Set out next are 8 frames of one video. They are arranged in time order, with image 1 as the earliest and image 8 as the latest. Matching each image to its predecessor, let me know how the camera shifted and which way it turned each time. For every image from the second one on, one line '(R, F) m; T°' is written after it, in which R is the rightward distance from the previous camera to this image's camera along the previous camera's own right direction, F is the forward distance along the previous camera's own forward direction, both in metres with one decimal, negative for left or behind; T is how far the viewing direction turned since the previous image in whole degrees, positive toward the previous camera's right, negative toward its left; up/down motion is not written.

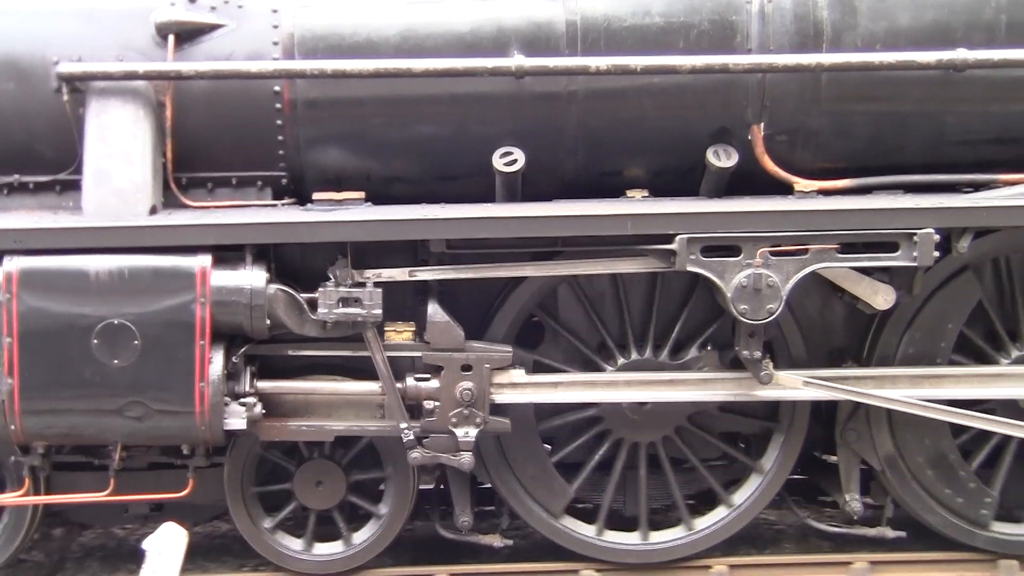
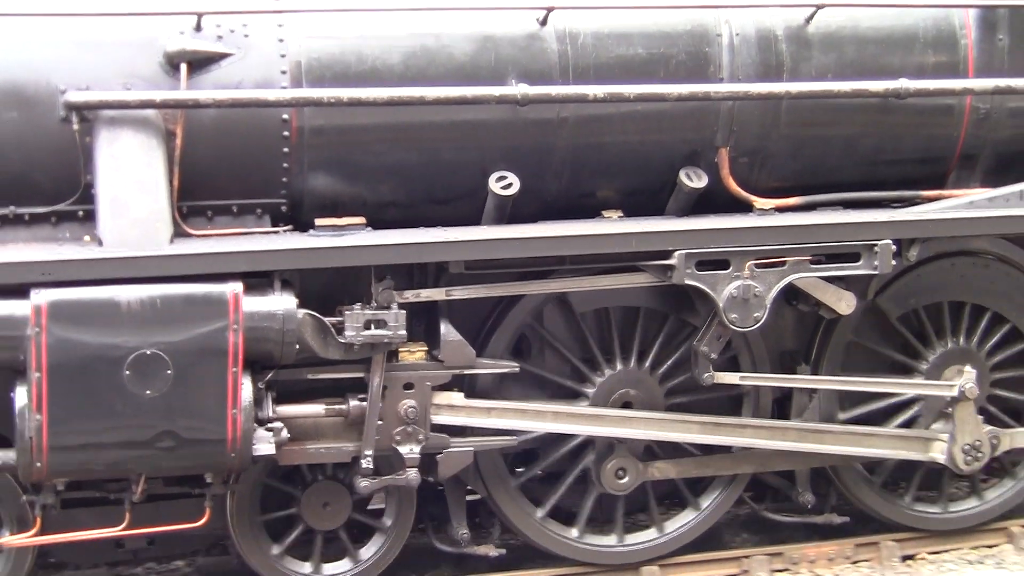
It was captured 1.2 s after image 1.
(-0.9, -0.1) m; +14°
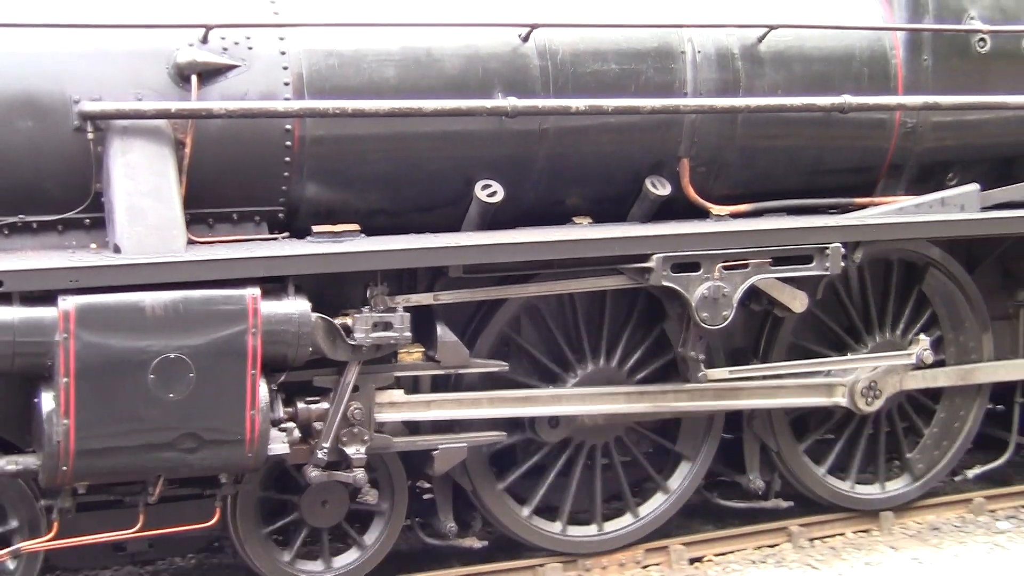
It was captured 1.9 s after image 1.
(-0.5, -0.2) m; +8°
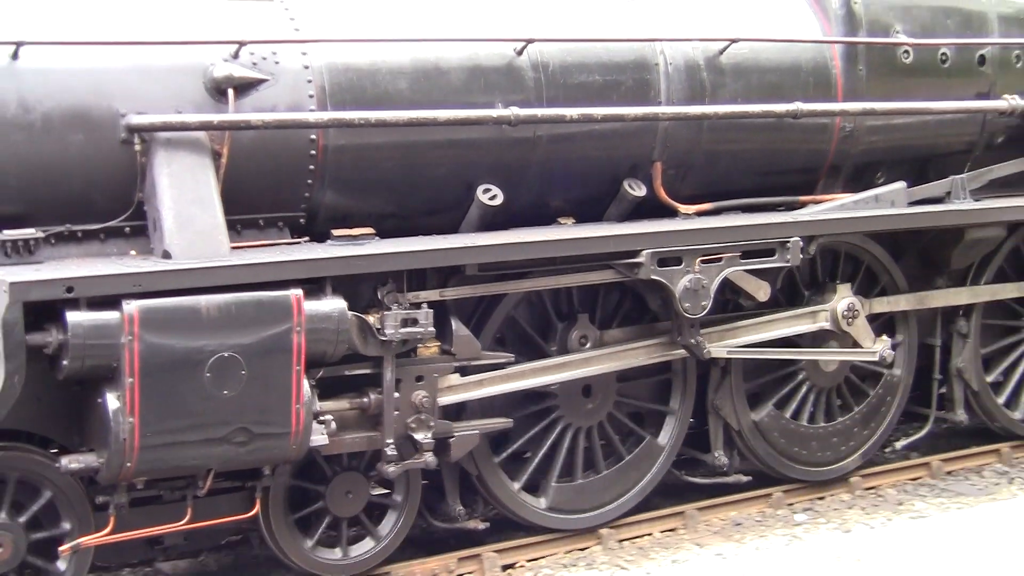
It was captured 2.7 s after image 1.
(-0.6, -0.3) m; +8°
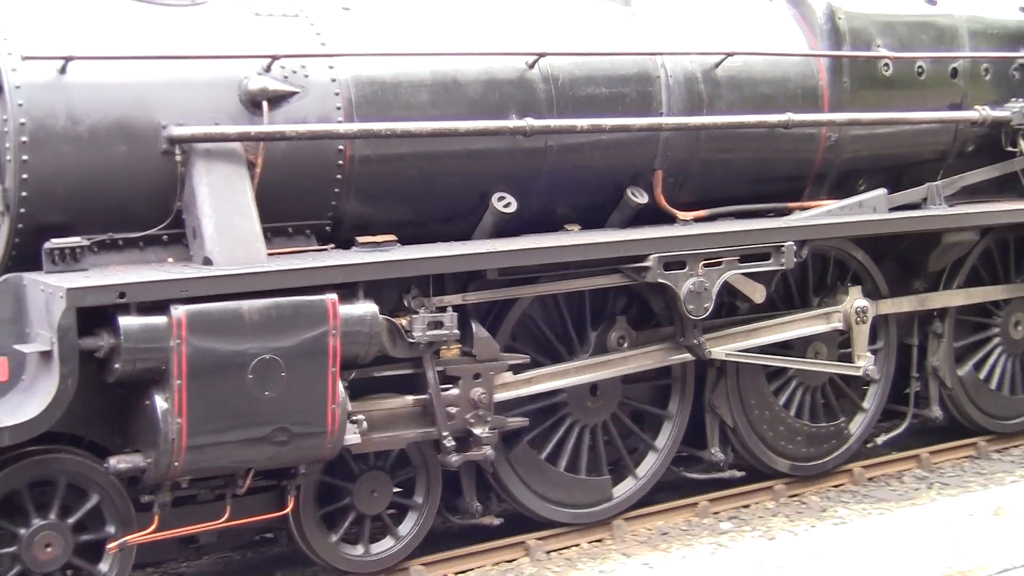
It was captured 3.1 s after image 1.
(-0.3, -0.2) m; +3°
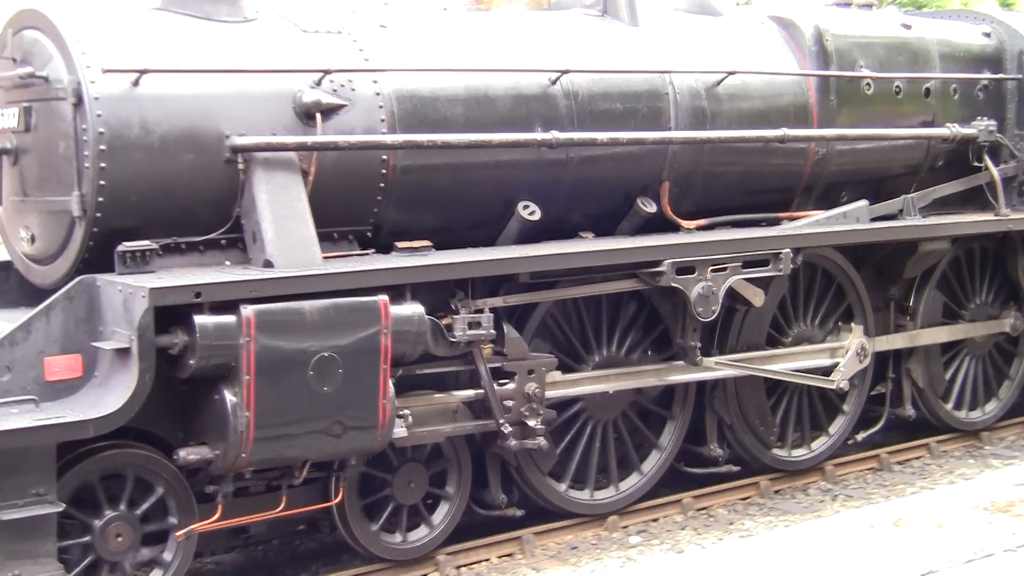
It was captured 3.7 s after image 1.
(-0.4, -0.3) m; +4°
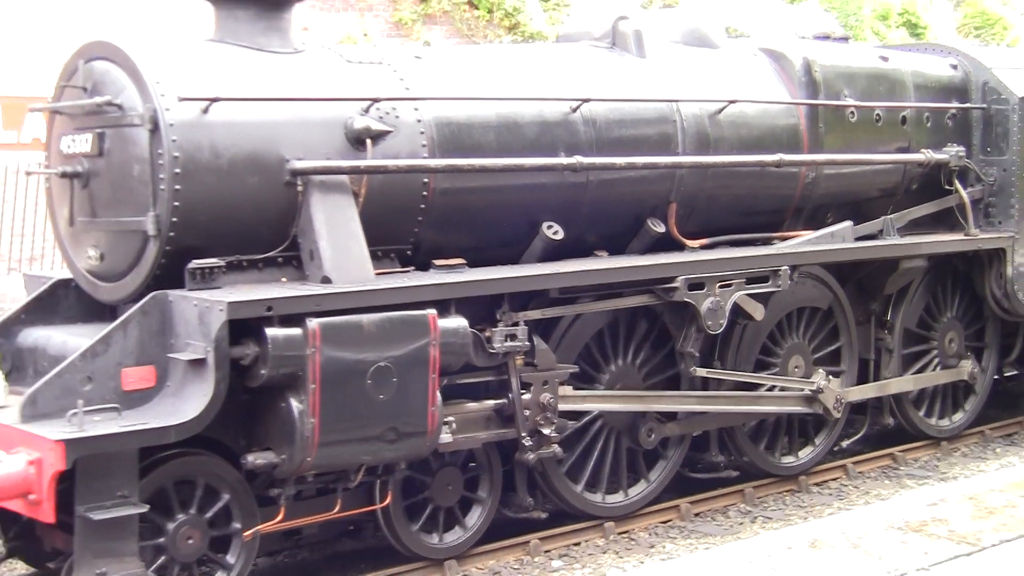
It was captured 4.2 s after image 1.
(-0.4, -0.3) m; +3°
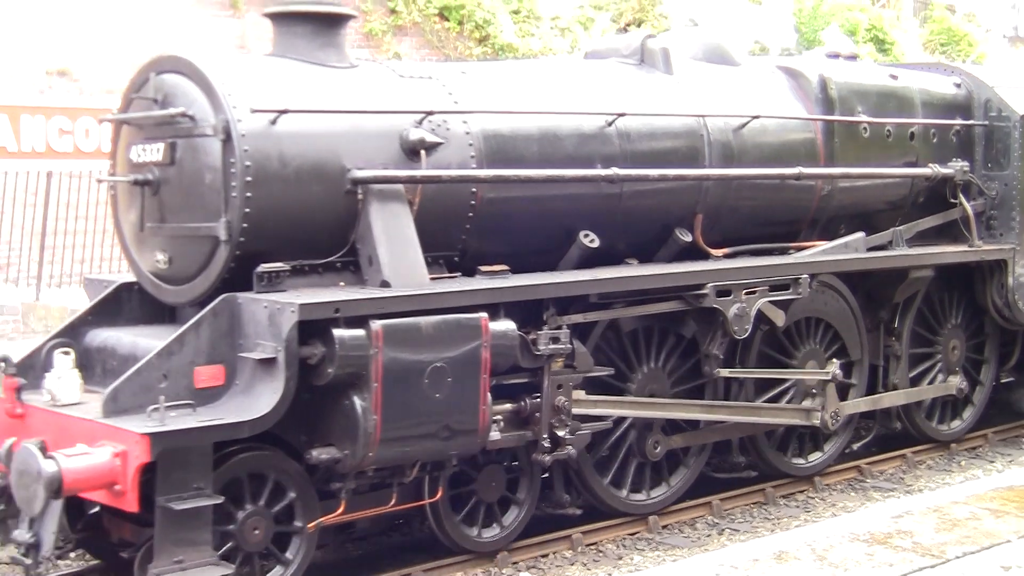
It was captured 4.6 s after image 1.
(-0.3, -0.2) m; +1°
